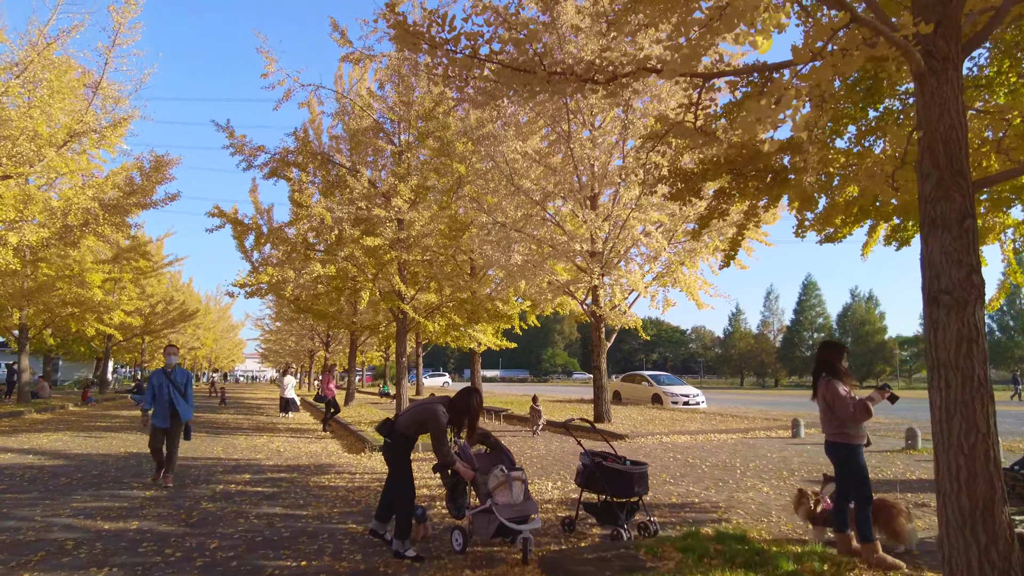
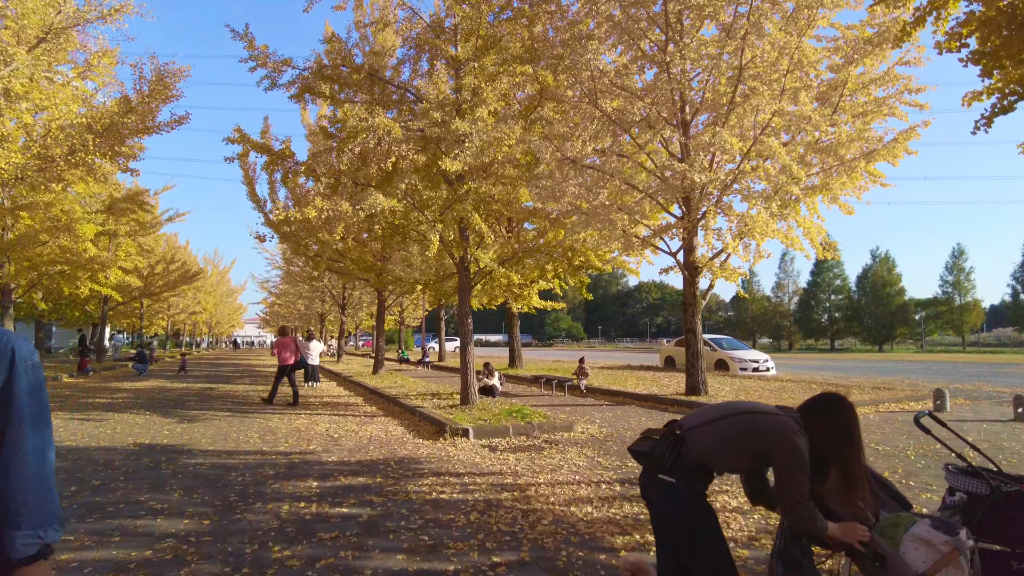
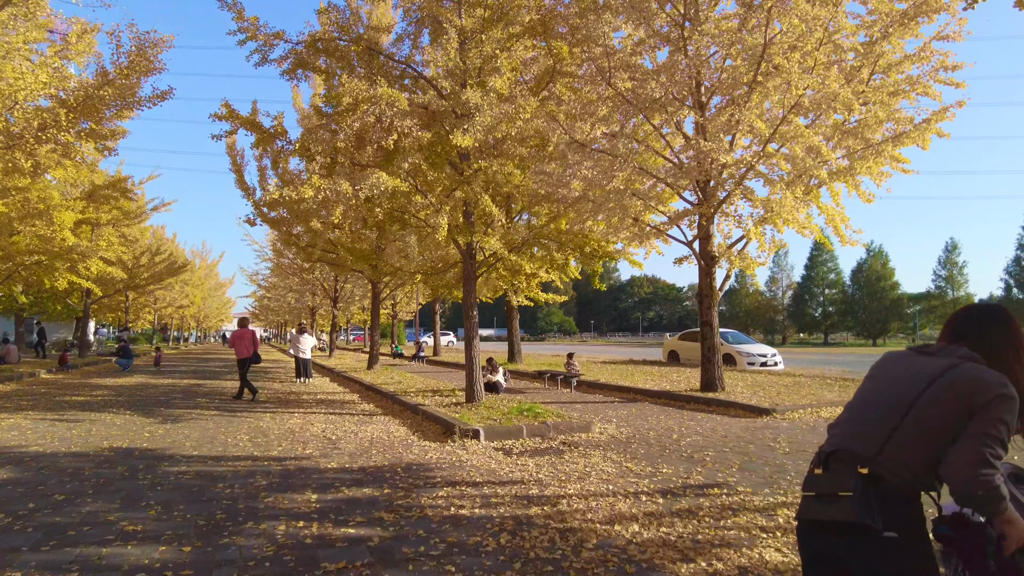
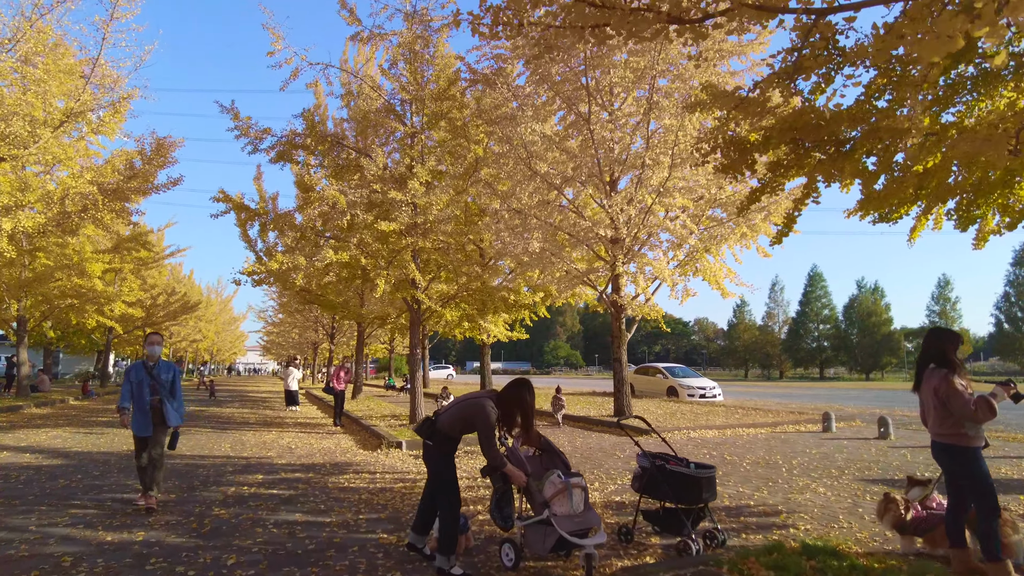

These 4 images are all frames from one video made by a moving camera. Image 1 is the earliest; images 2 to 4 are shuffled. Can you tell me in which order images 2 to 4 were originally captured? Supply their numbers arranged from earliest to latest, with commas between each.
4, 2, 3
